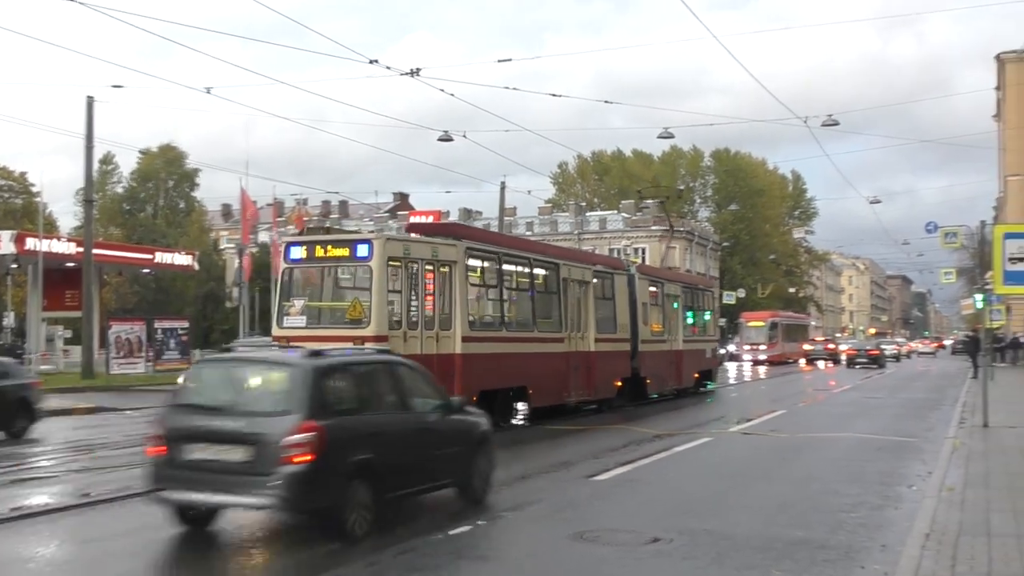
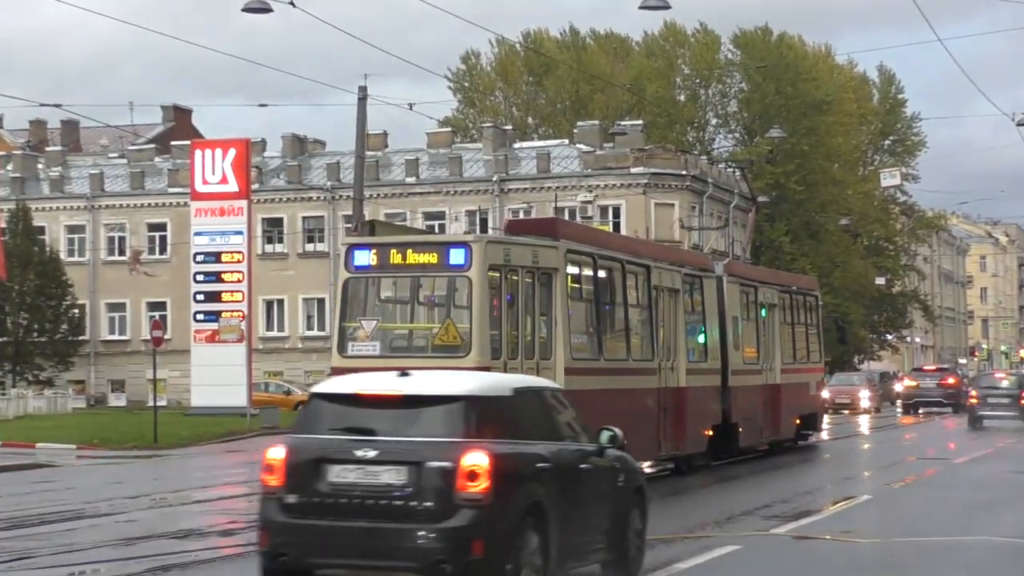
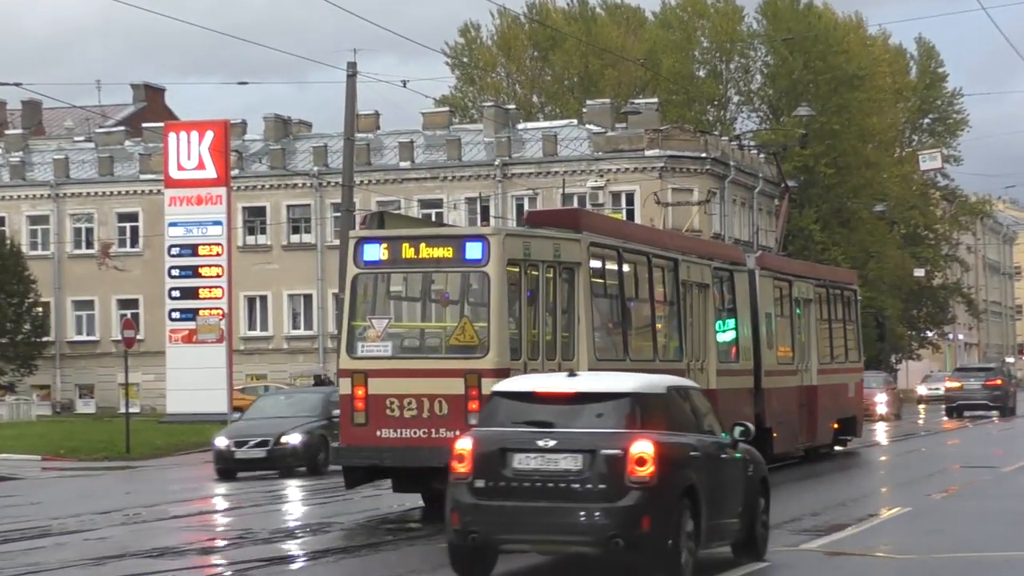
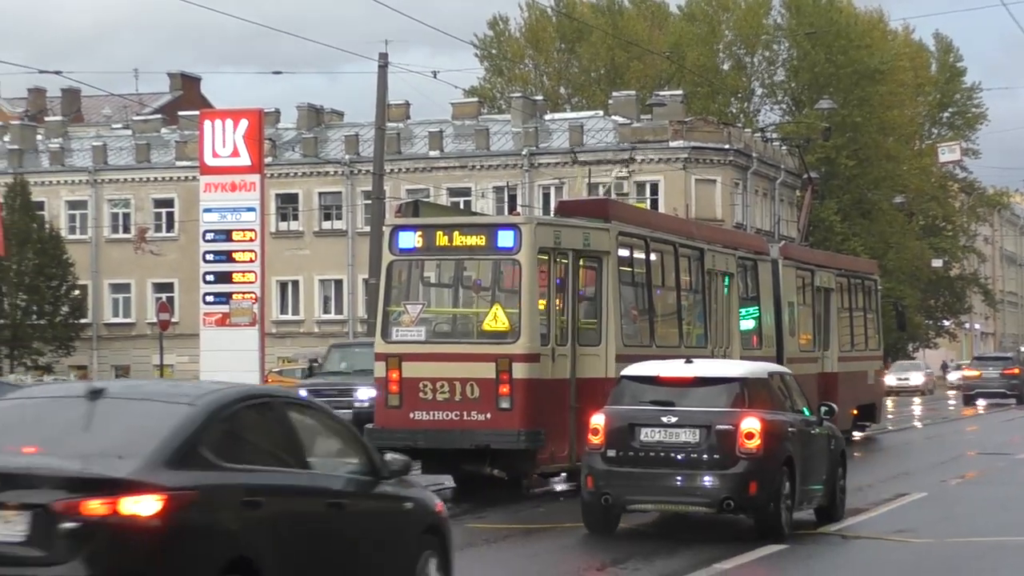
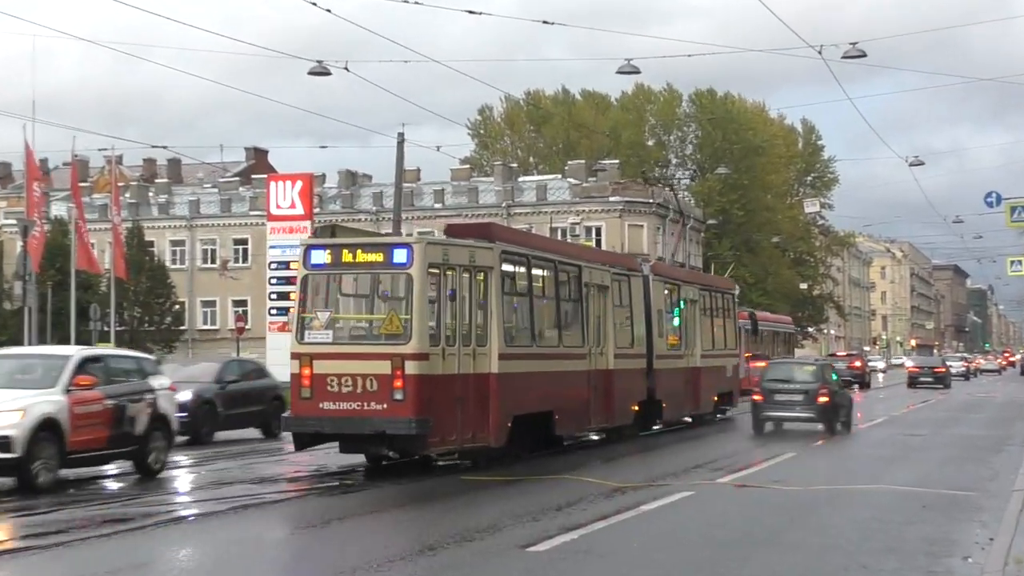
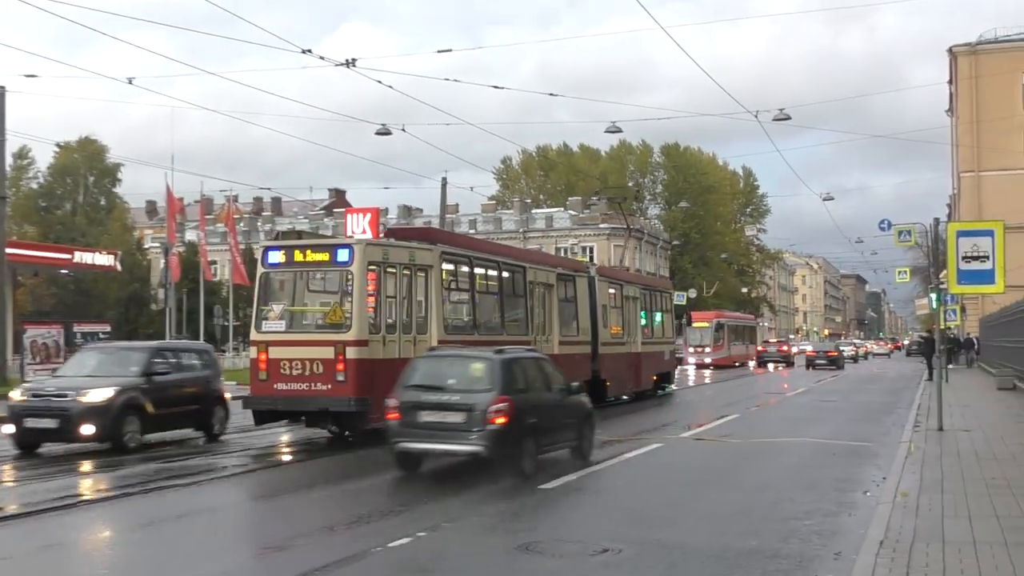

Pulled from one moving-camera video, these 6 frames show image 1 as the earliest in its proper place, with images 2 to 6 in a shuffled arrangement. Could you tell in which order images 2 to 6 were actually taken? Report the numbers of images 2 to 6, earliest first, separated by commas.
6, 5, 2, 3, 4
